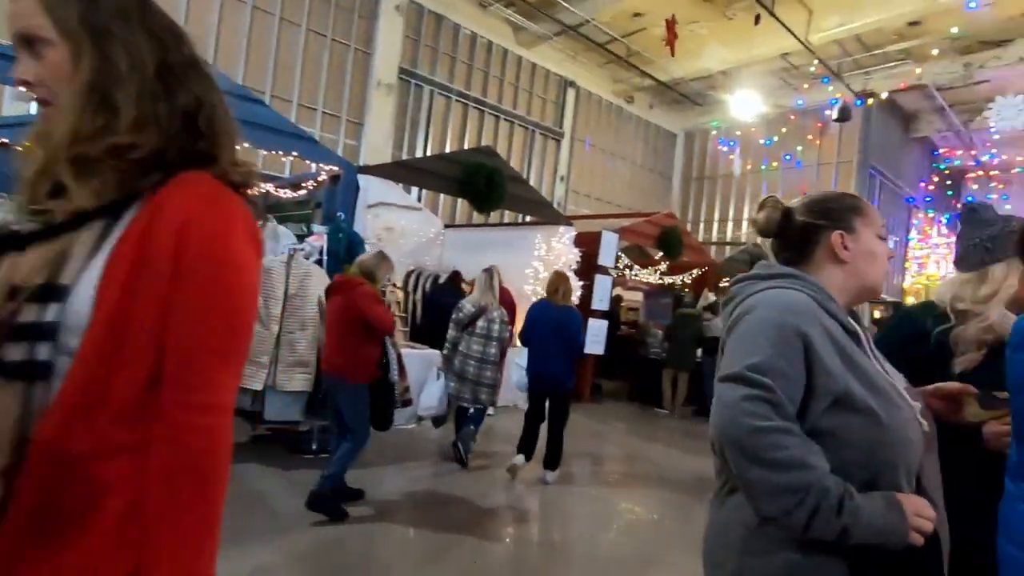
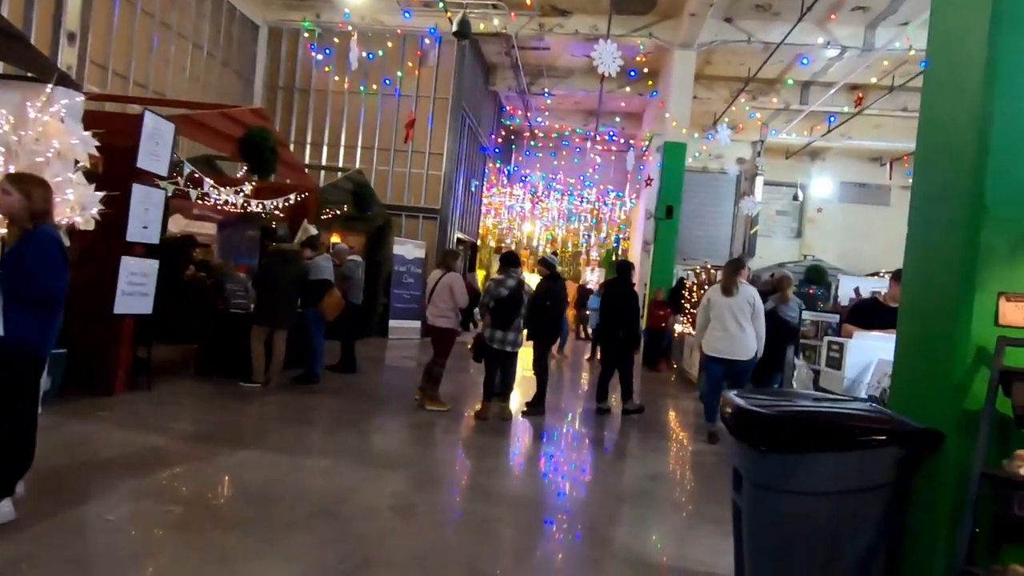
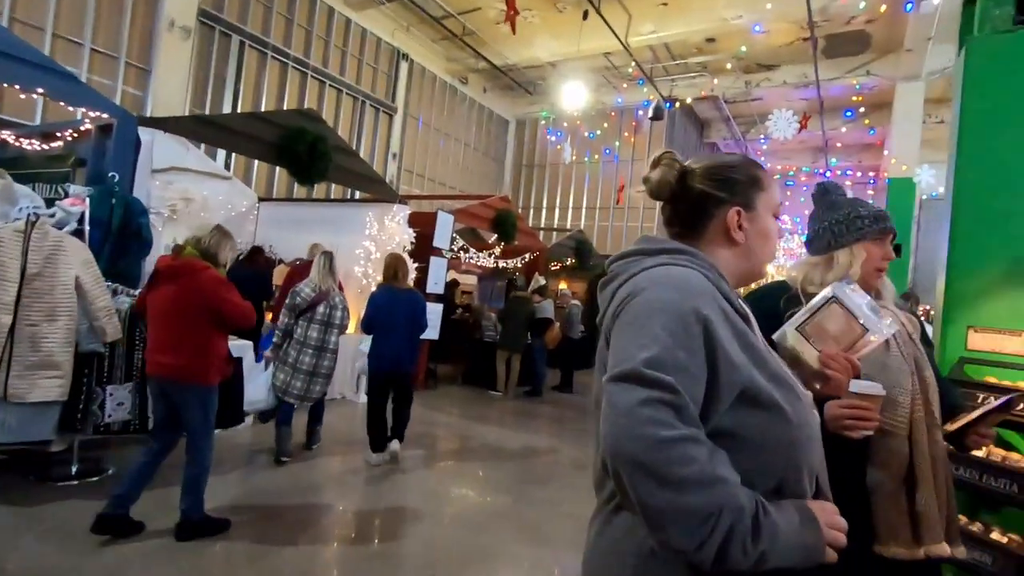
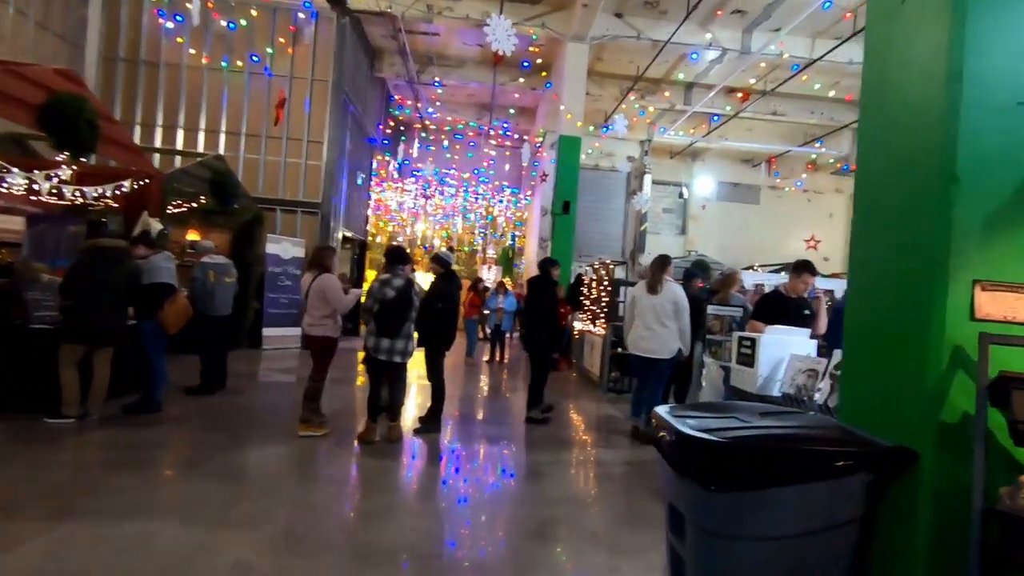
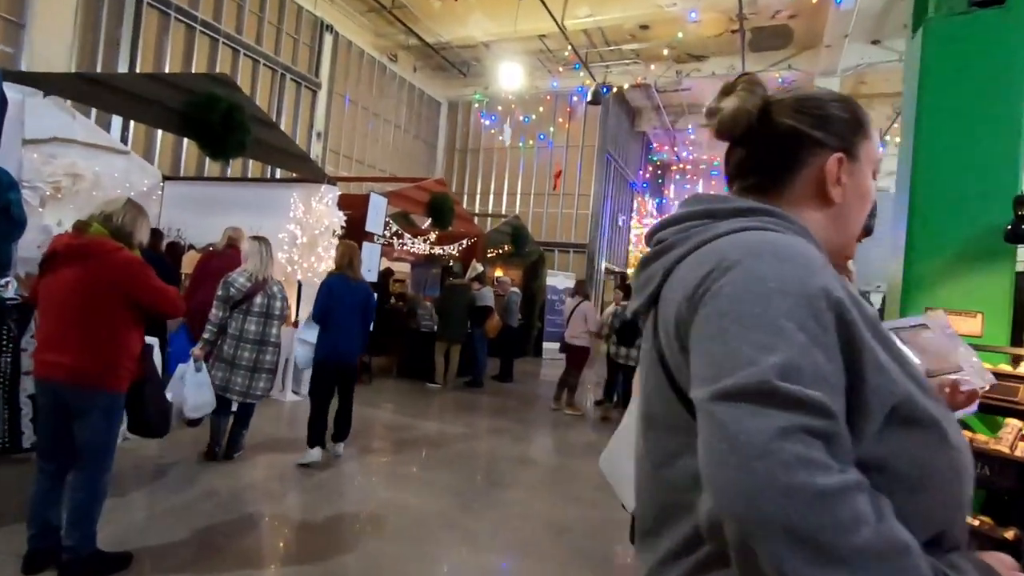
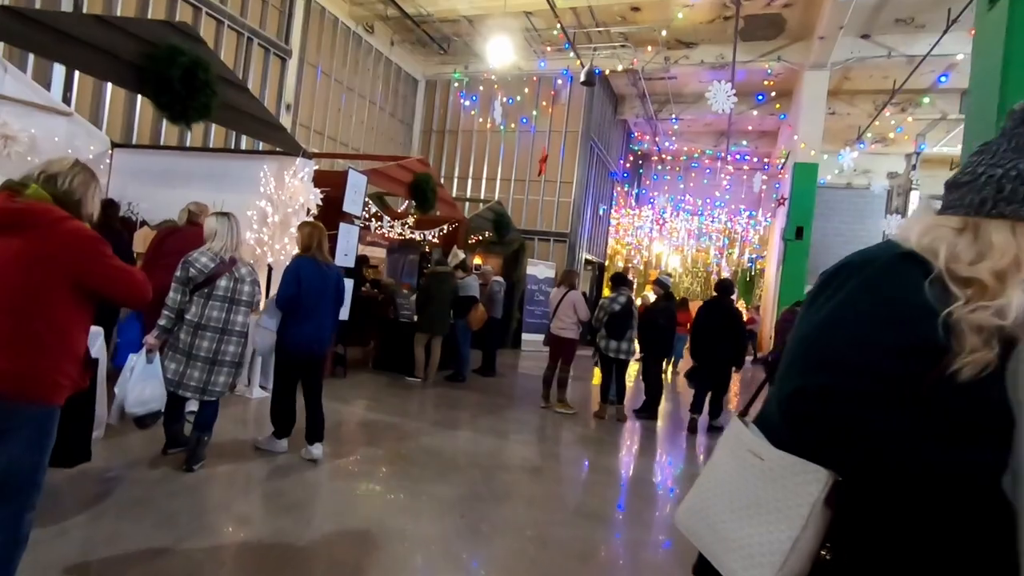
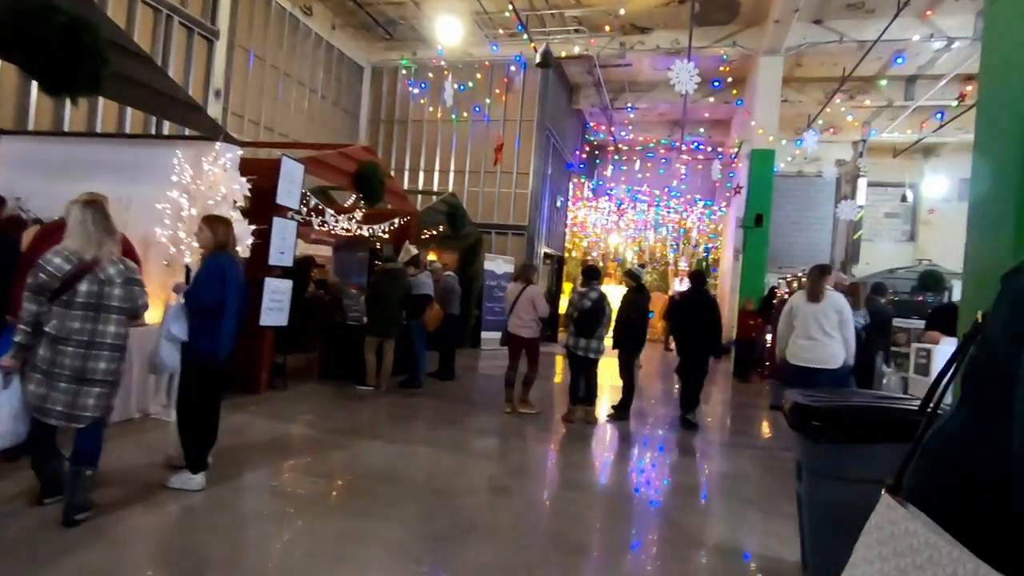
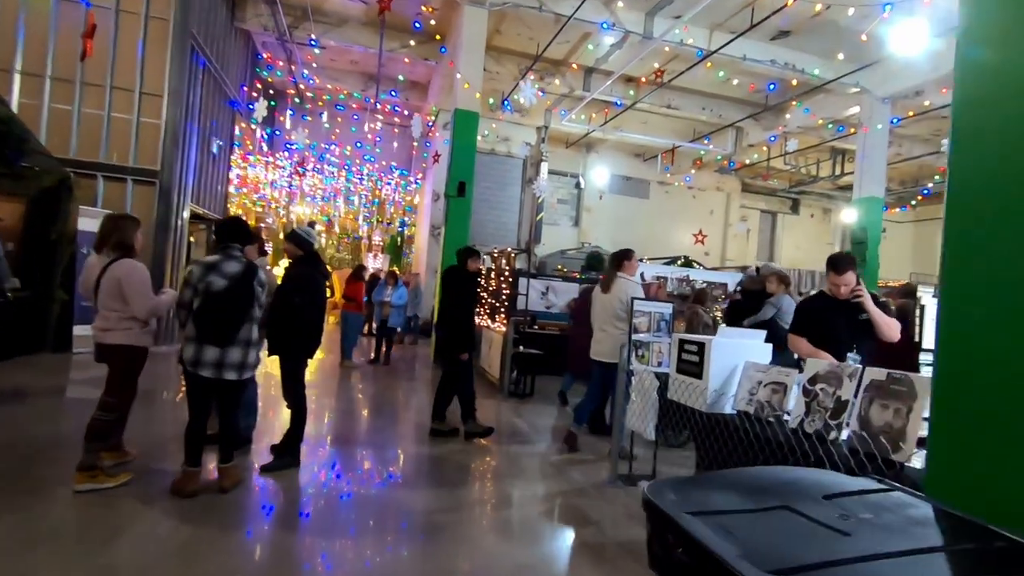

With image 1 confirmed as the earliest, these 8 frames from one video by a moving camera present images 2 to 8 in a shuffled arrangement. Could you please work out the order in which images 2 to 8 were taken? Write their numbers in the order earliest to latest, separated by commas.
3, 5, 6, 7, 2, 4, 8
